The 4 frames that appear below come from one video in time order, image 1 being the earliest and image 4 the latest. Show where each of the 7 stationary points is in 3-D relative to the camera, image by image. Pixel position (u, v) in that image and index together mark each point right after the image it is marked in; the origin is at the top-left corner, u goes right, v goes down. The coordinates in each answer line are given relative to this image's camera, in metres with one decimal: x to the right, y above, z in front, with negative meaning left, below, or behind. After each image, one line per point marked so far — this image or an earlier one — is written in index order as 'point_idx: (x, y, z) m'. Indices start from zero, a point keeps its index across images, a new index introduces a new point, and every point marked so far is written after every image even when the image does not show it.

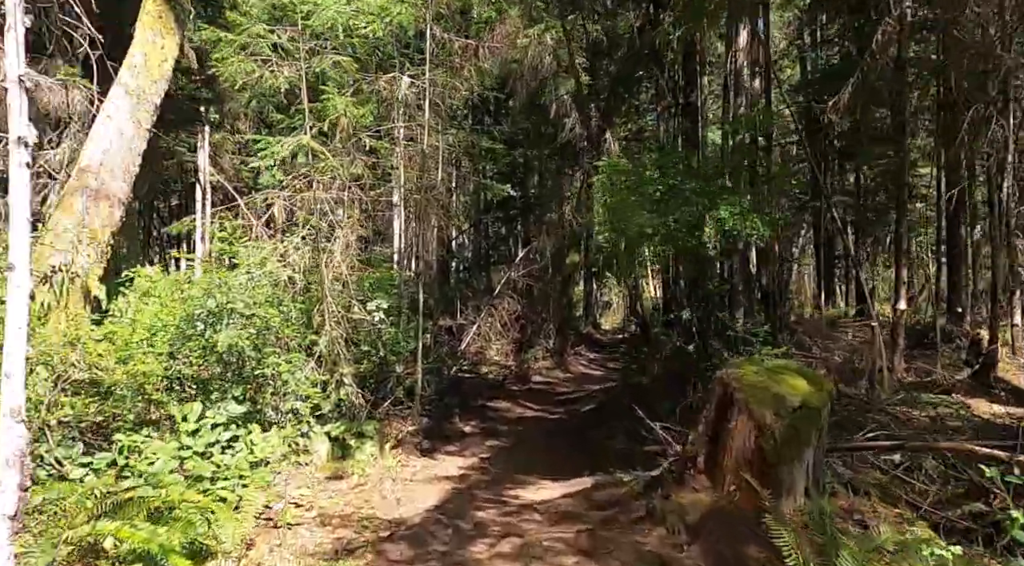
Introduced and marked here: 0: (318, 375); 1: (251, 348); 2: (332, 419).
0: (-2.0, -0.9, +7.2) m
1: (-2.4, -0.6, +6.6) m
2: (-2.0, -1.5, +7.7) m
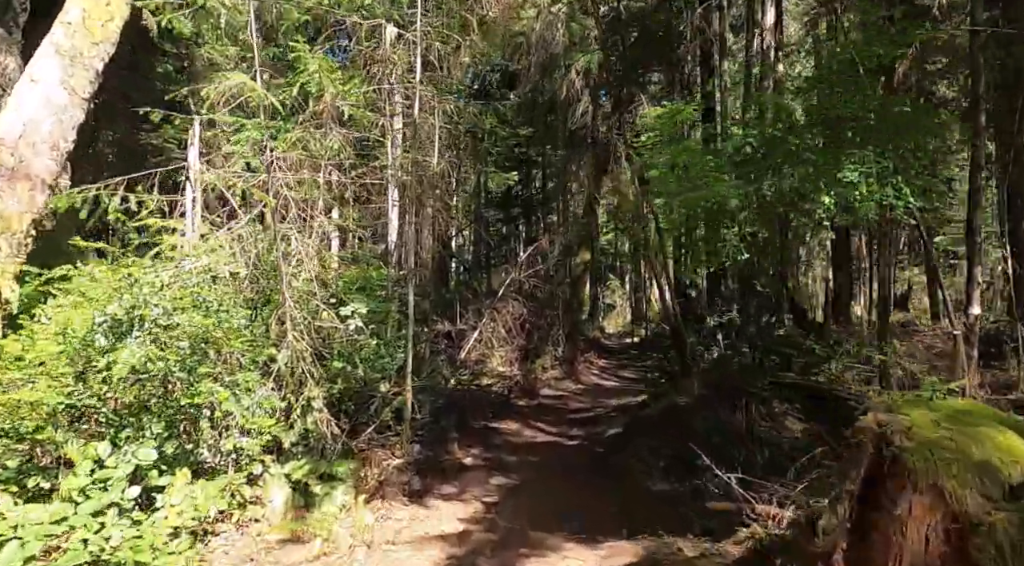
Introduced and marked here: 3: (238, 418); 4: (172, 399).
0: (-1.9, -0.9, +5.6) m
1: (-2.3, -0.6, +5.0) m
2: (-1.9, -1.5, +6.1) m
3: (-2.0, -1.0, +5.2) m
4: (-2.4, -0.8, +4.9) m
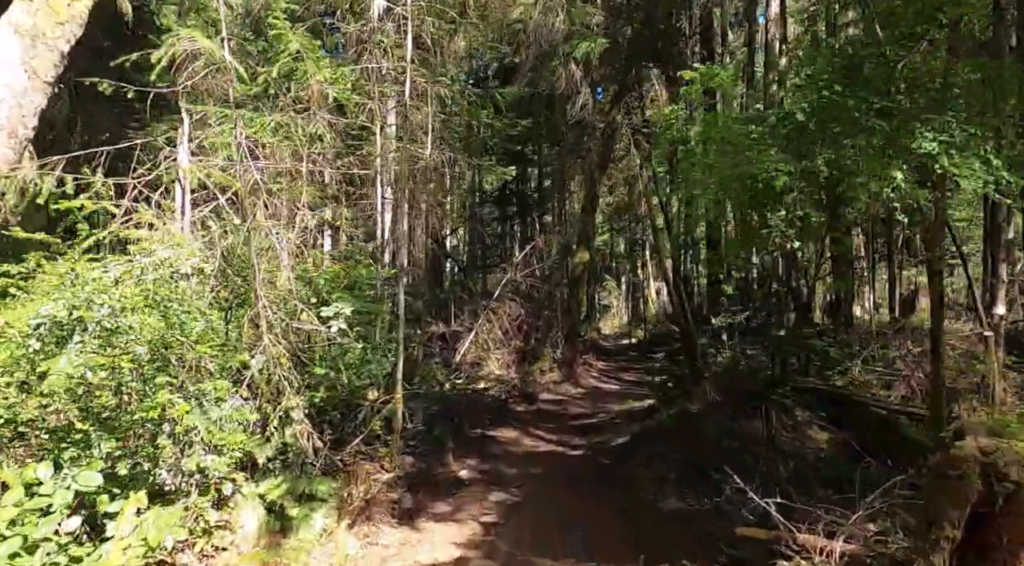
0: (-1.9, -0.9, +5.0) m
1: (-2.3, -0.6, +4.3) m
2: (-1.8, -1.5, +5.5) m
3: (-2.0, -1.0, +4.6) m
4: (-2.4, -0.8, +4.3) m
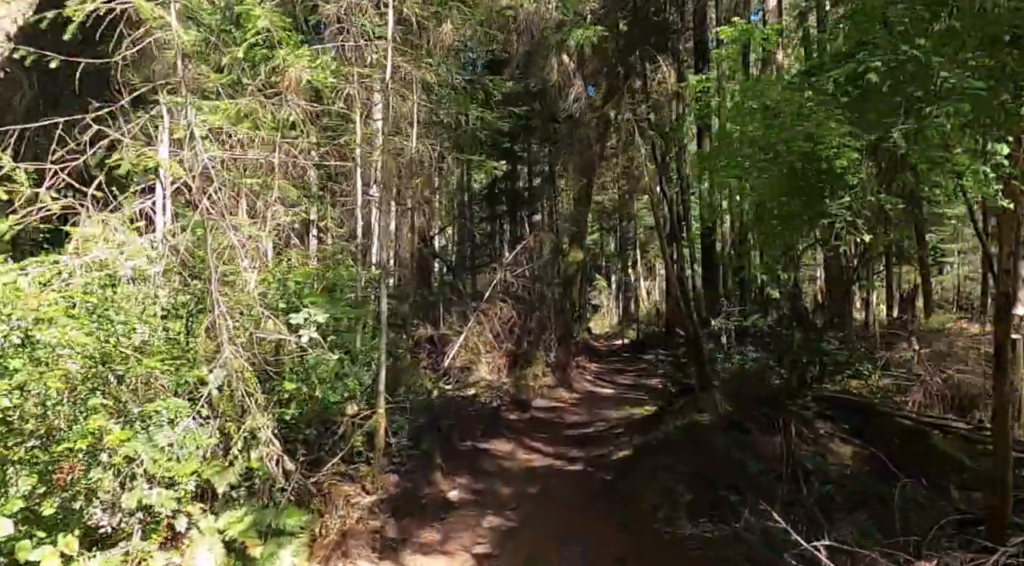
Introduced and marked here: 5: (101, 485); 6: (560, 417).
0: (-1.9, -0.9, +4.3) m
1: (-2.3, -0.6, +3.7) m
2: (-1.9, -1.5, +4.8) m
3: (-2.0, -1.0, +3.9) m
4: (-2.4, -0.8, +3.7) m
5: (-2.2, -1.1, +3.8) m
6: (+0.8, -2.1, +11.2) m
